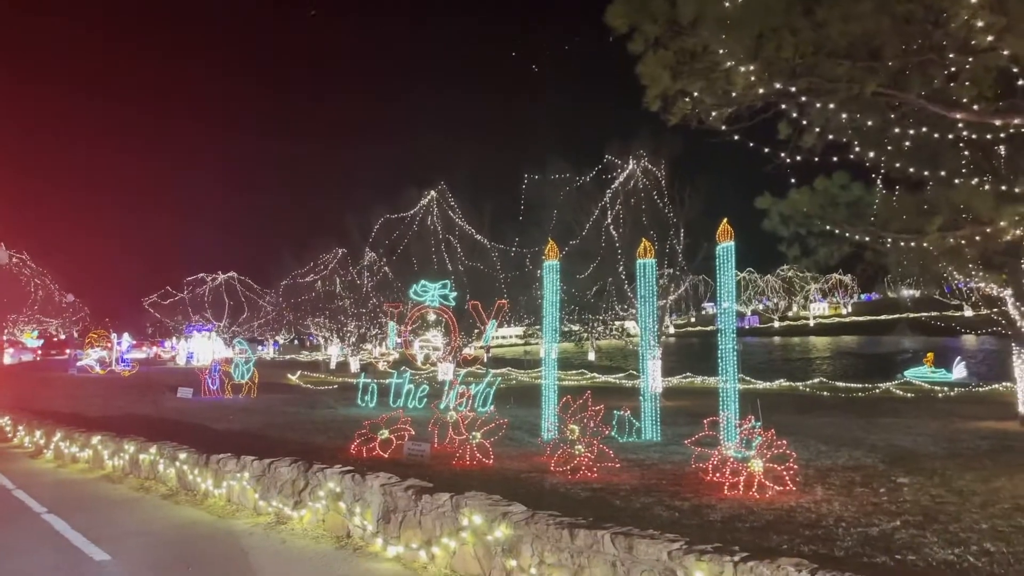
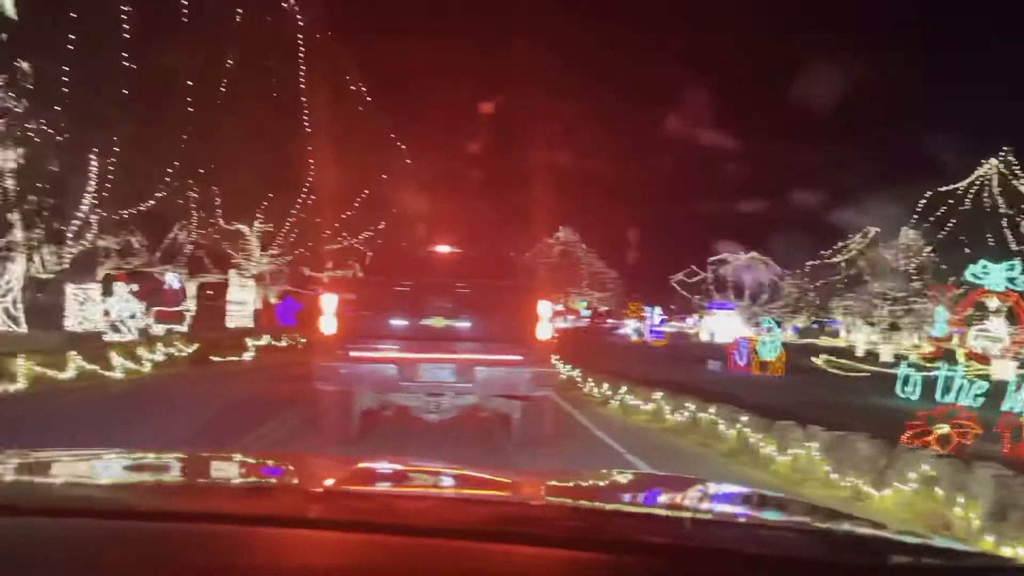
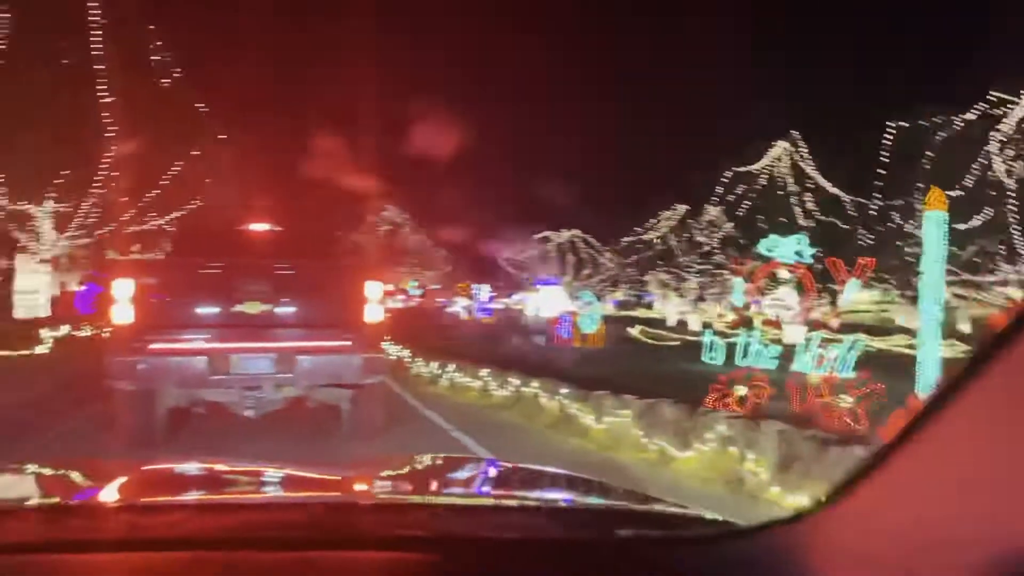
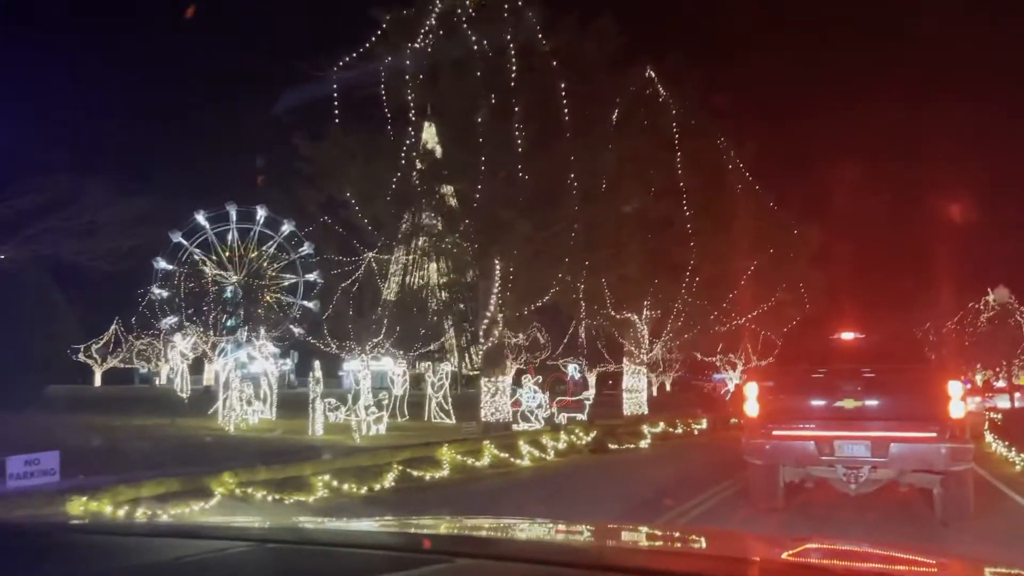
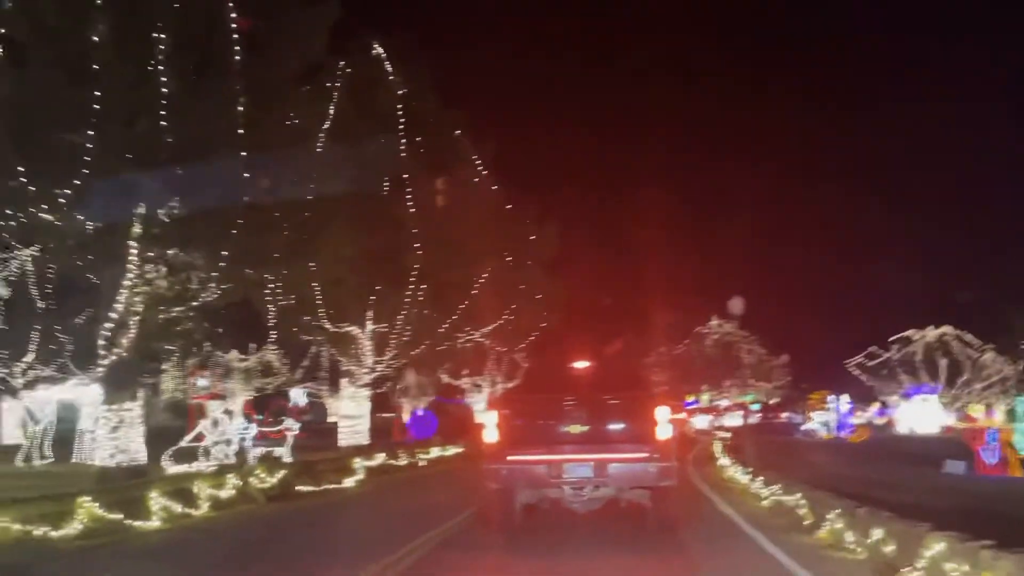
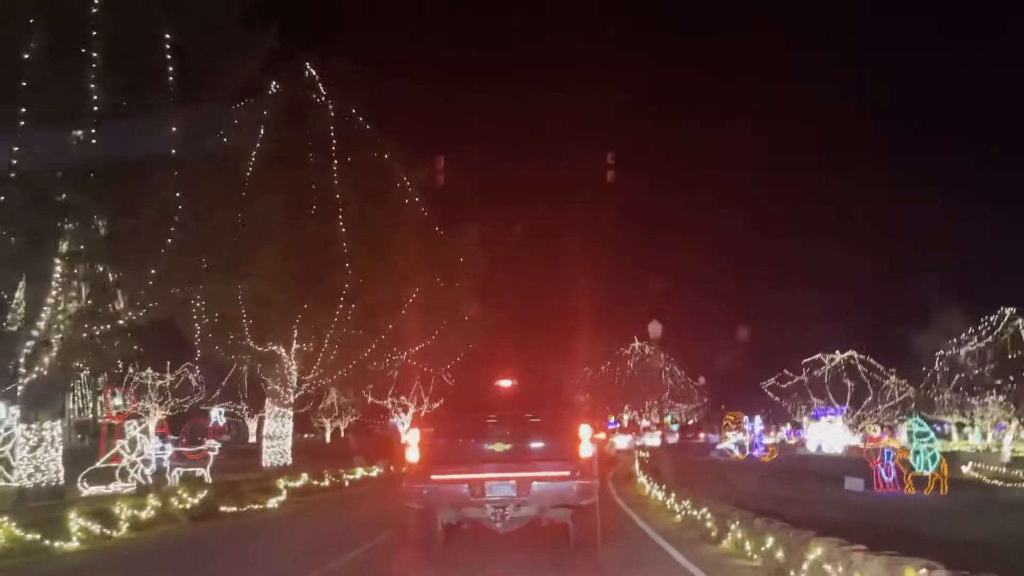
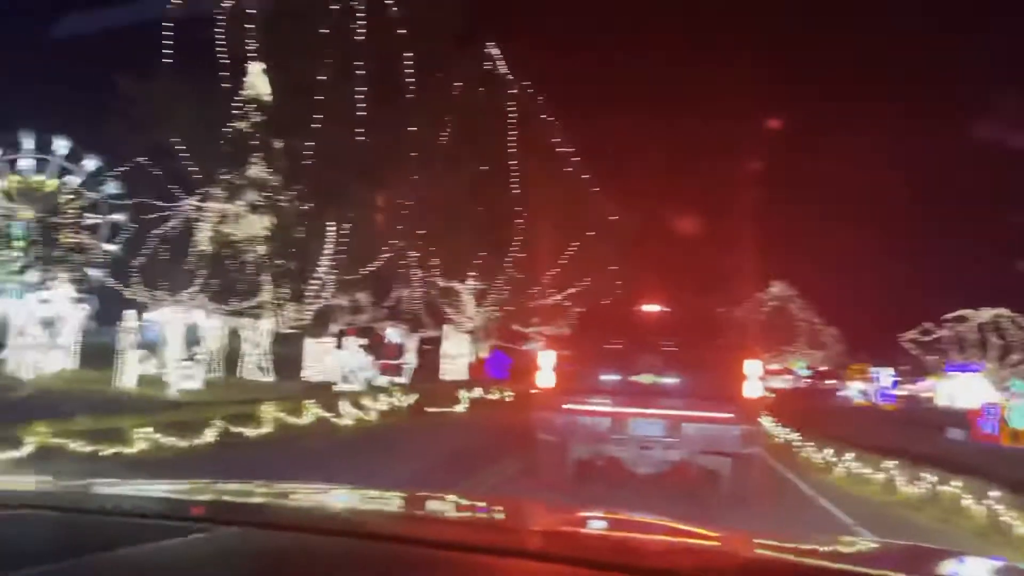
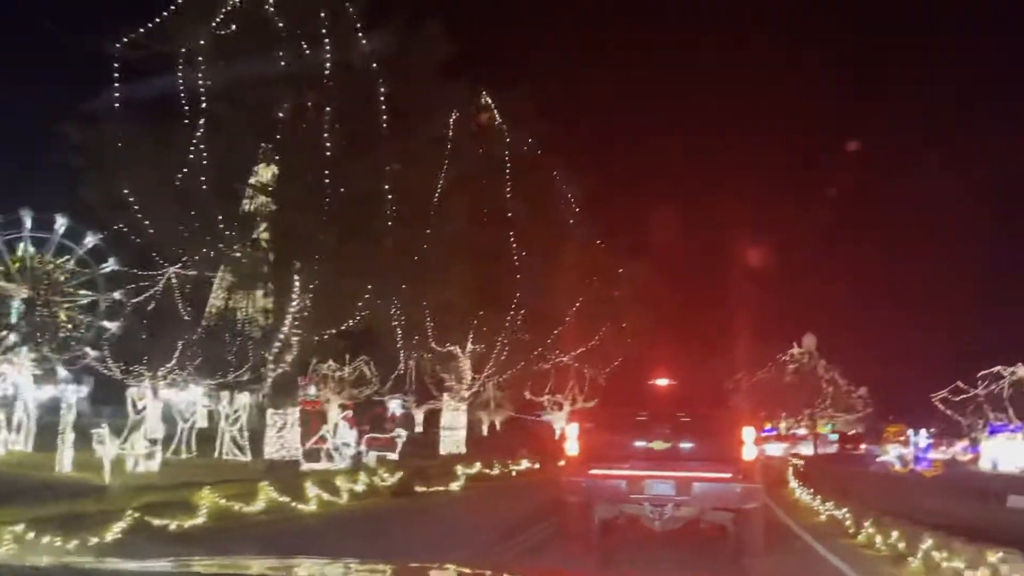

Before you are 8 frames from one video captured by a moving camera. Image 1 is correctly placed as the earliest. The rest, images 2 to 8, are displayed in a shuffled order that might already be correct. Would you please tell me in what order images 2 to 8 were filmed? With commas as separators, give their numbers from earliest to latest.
3, 2, 7, 4, 8, 6, 5
